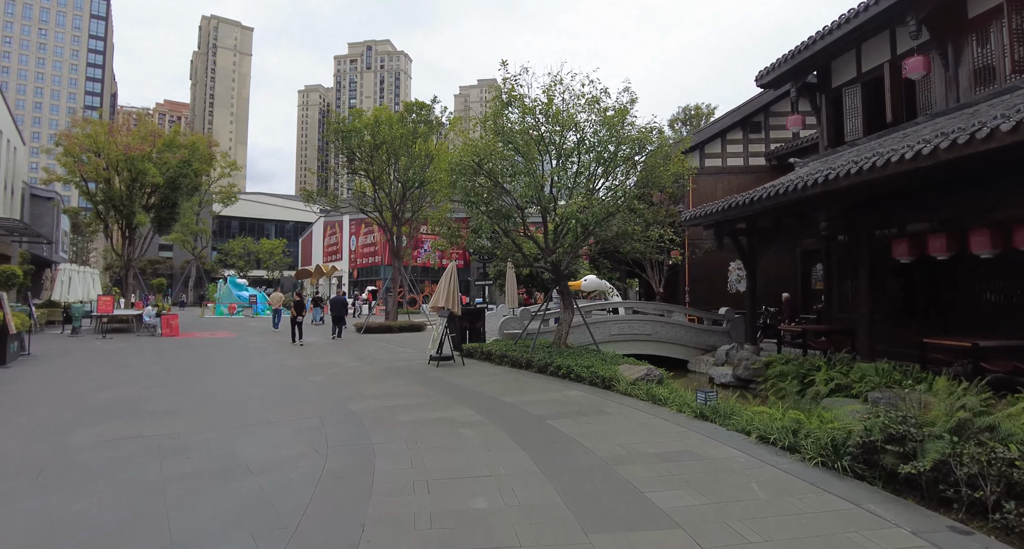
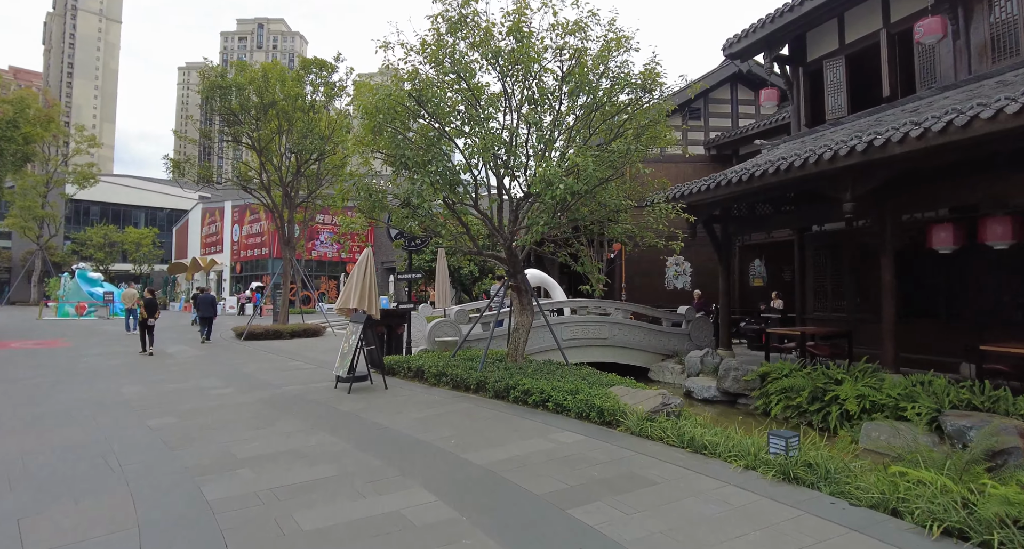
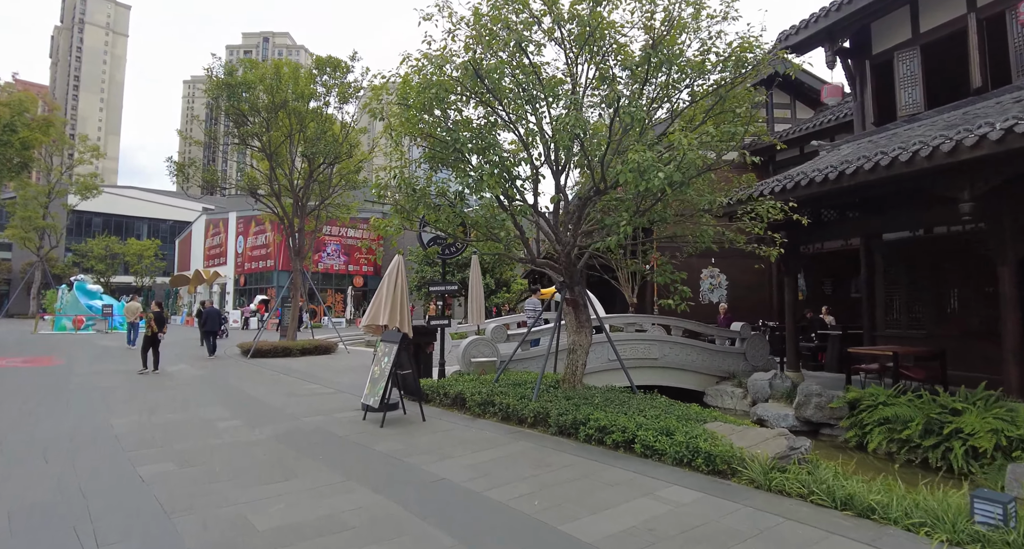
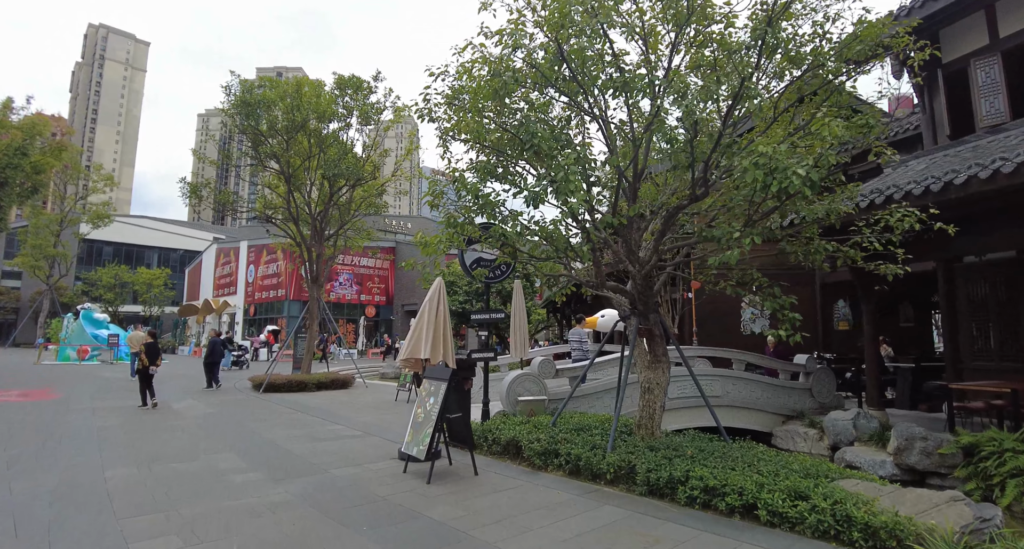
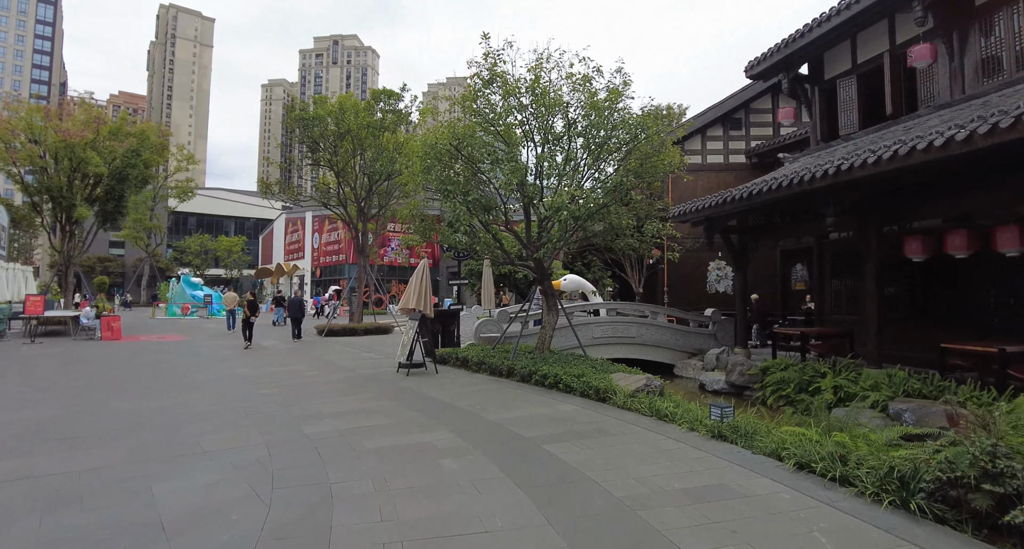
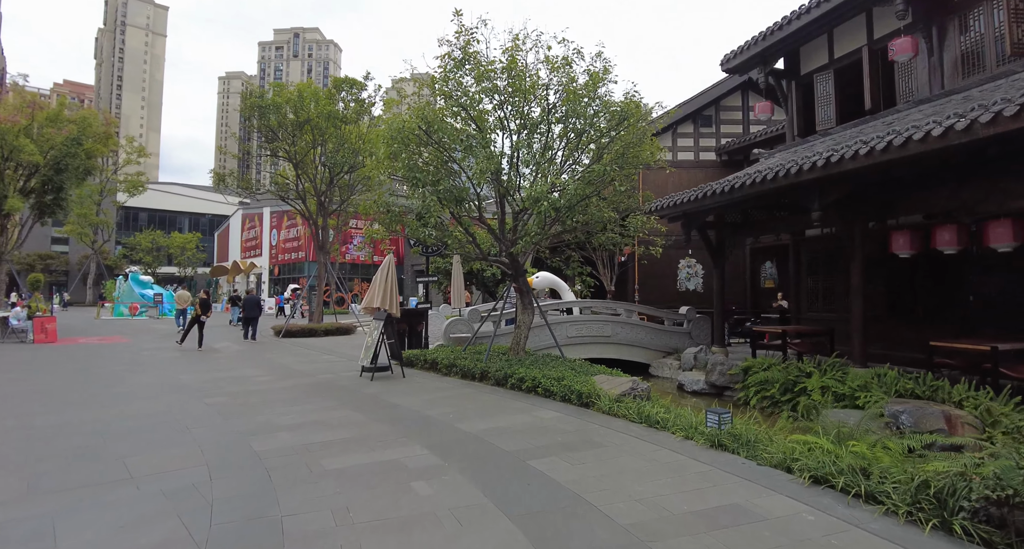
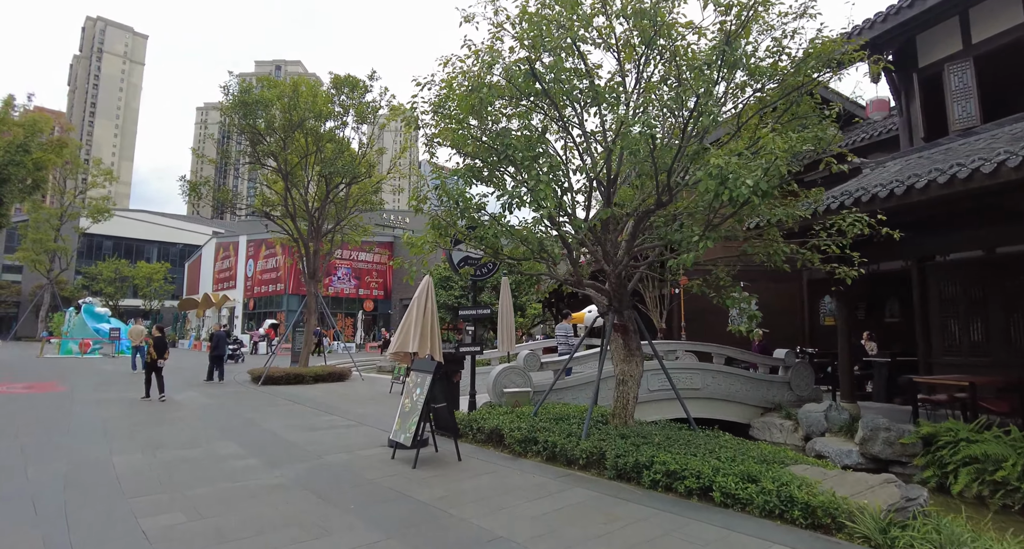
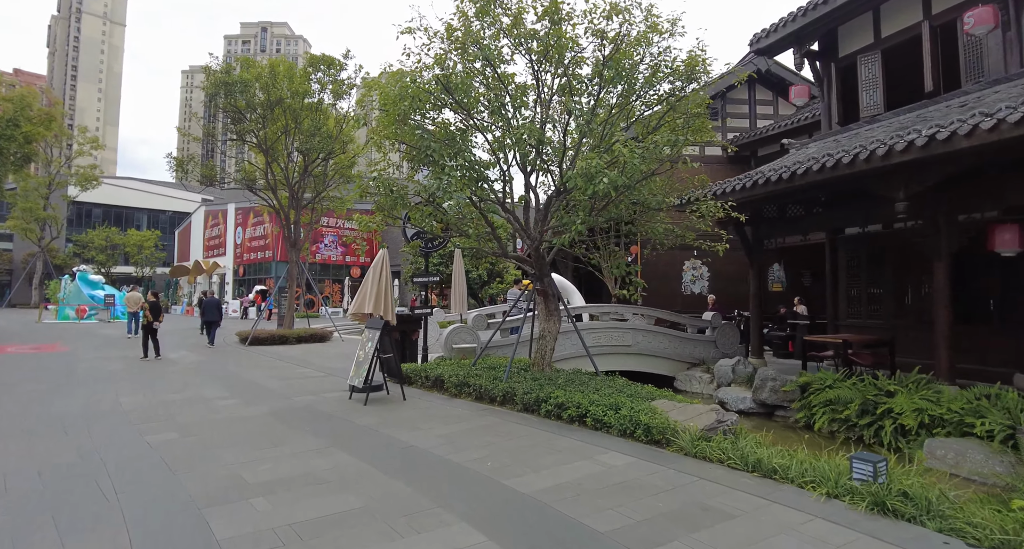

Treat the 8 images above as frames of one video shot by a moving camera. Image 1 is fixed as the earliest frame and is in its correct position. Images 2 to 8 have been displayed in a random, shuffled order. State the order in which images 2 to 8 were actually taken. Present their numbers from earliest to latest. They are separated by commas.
5, 6, 2, 8, 3, 7, 4
